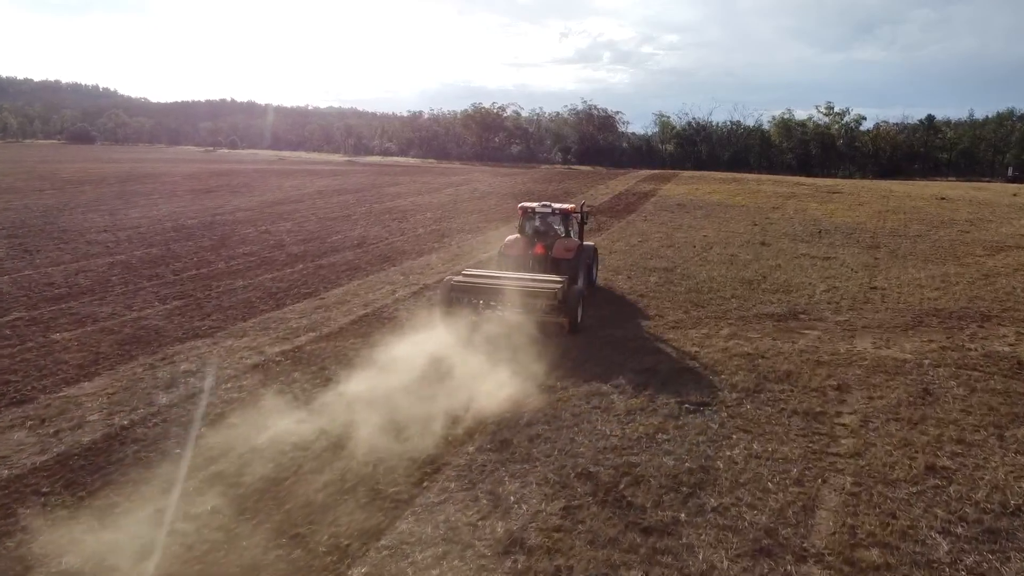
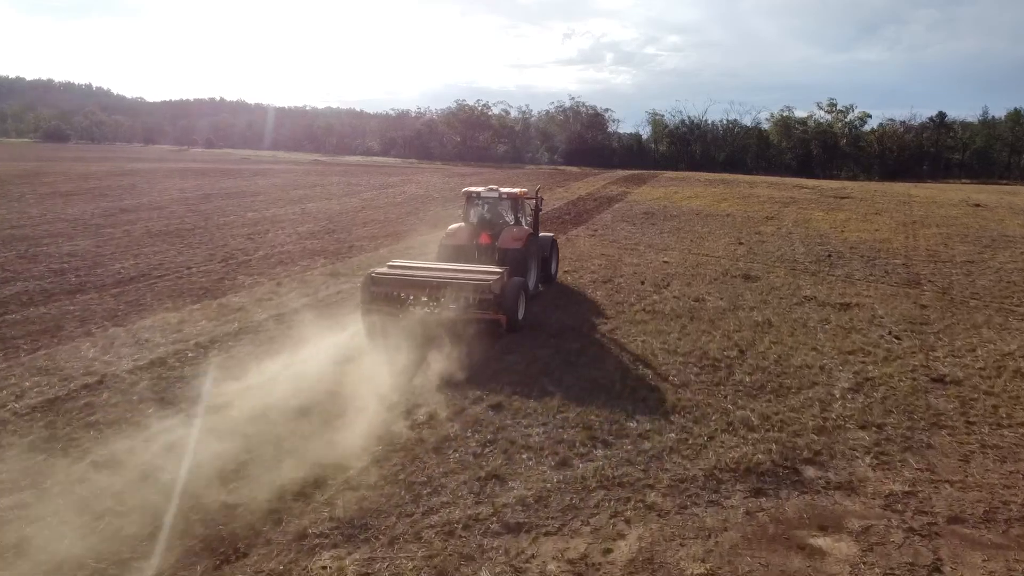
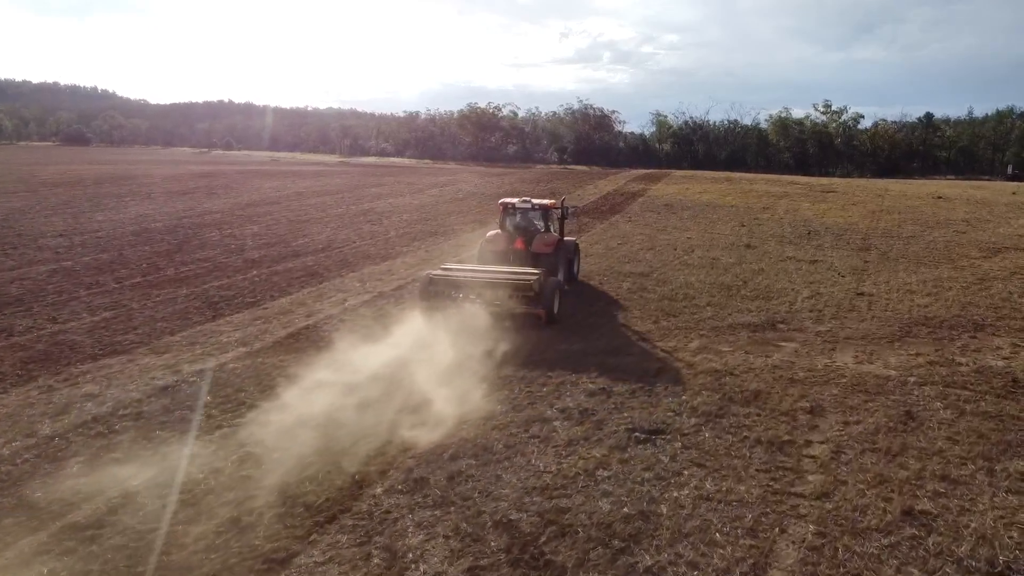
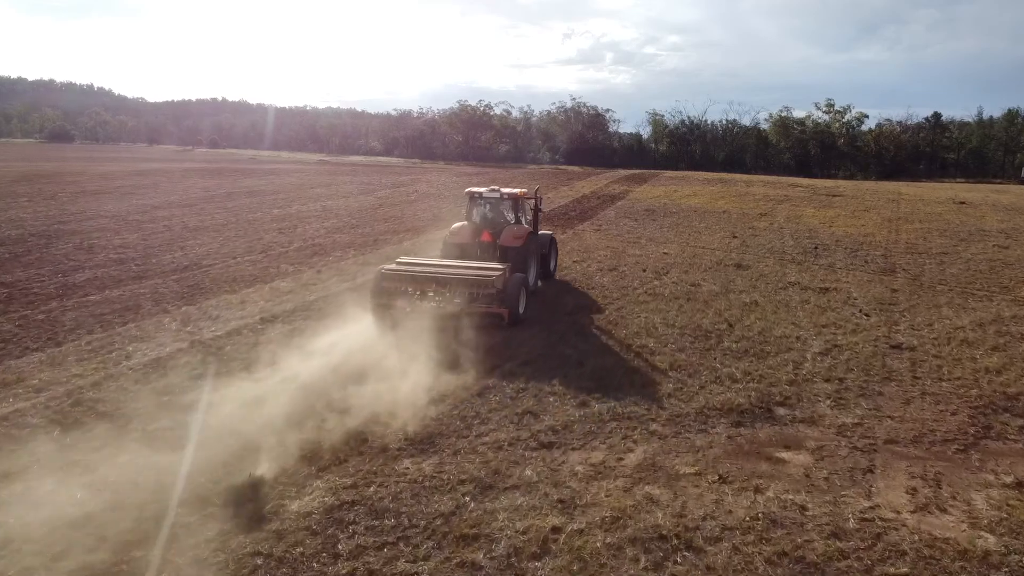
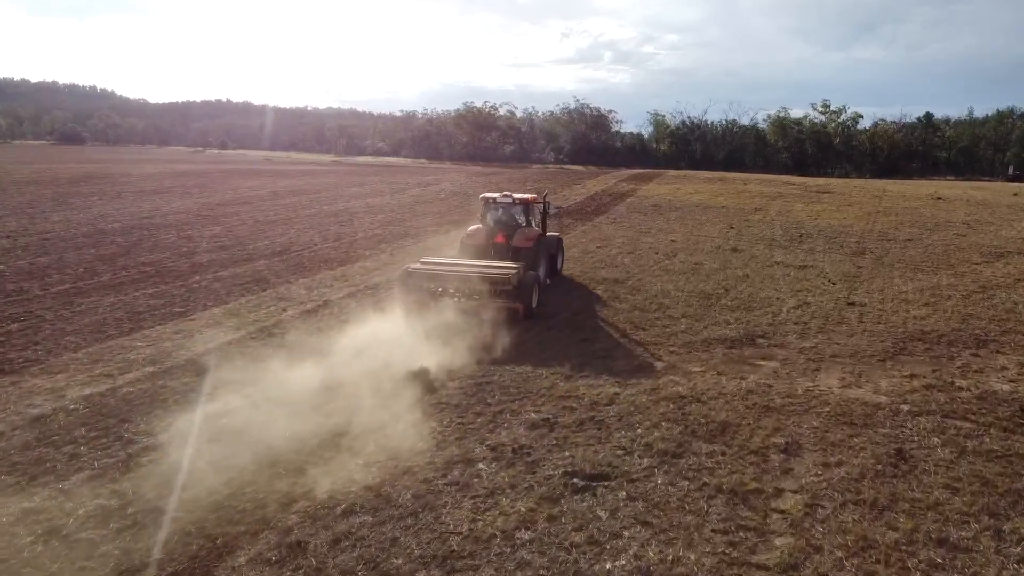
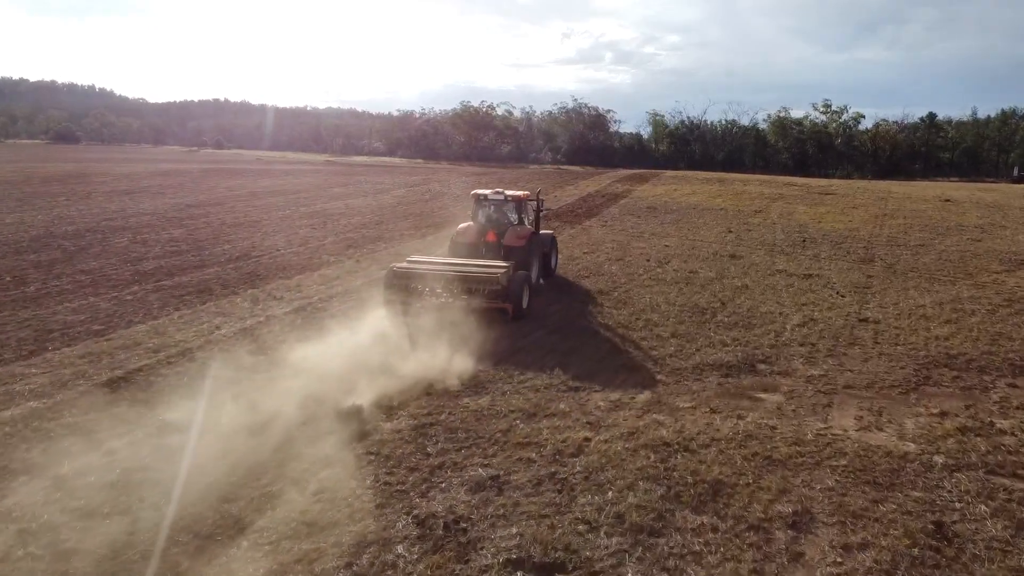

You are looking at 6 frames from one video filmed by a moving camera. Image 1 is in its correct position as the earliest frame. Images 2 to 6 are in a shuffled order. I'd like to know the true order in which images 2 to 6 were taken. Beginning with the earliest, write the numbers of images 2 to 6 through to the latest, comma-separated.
3, 5, 6, 4, 2
